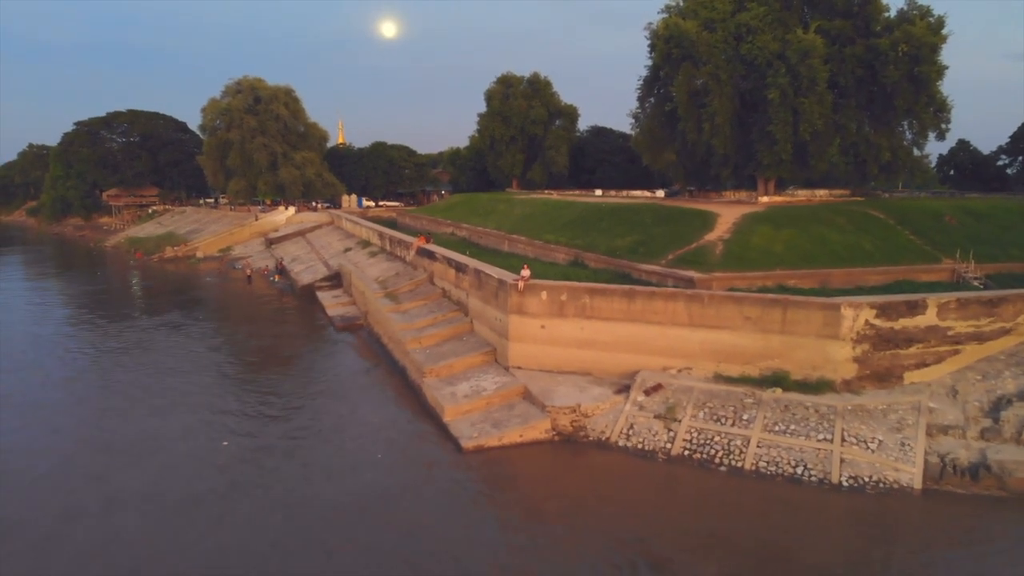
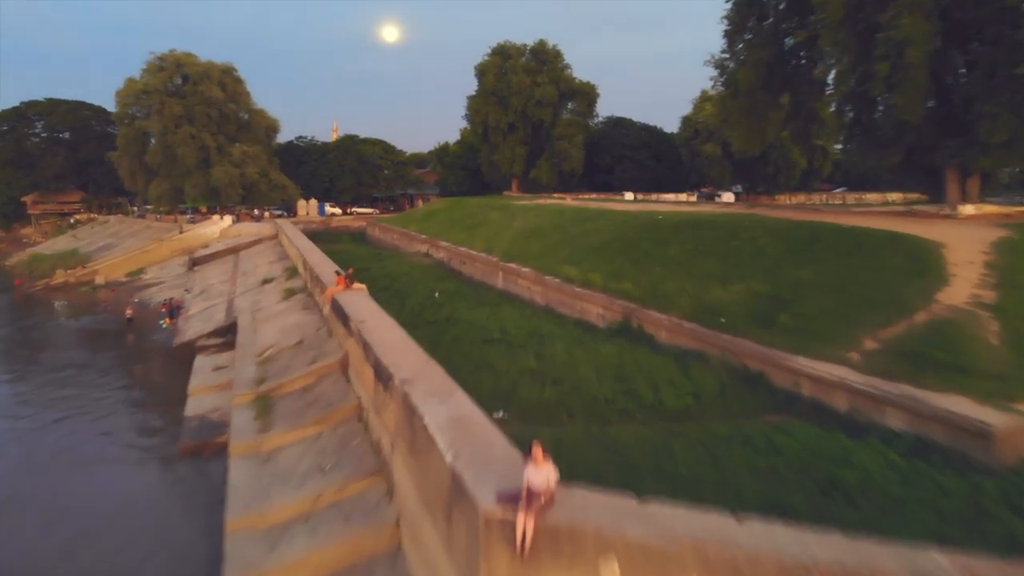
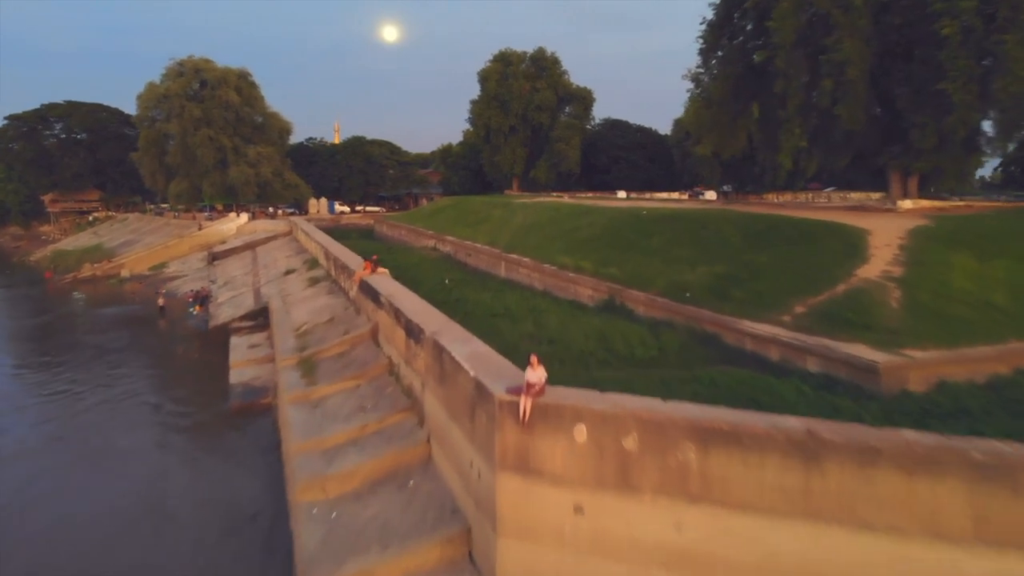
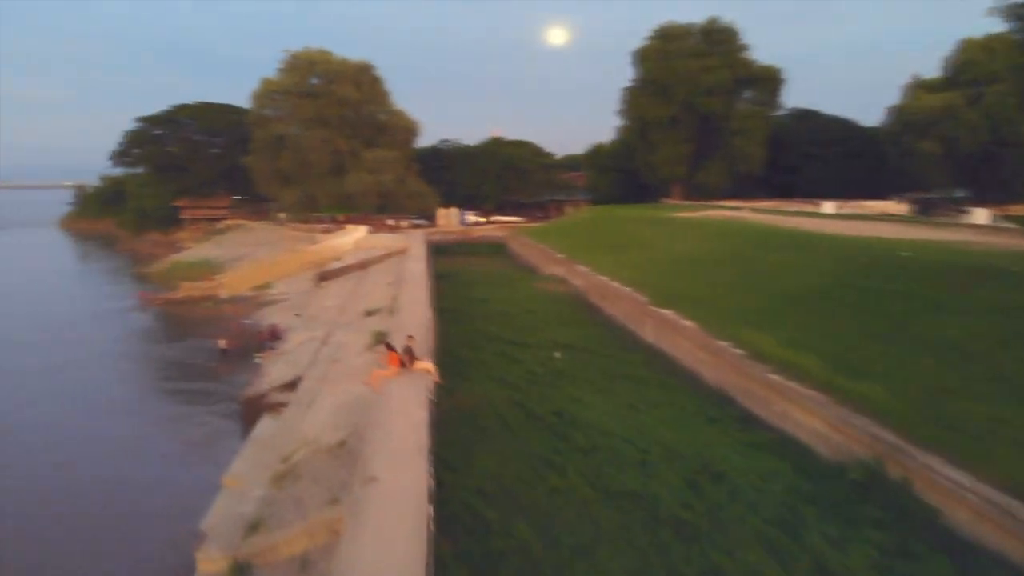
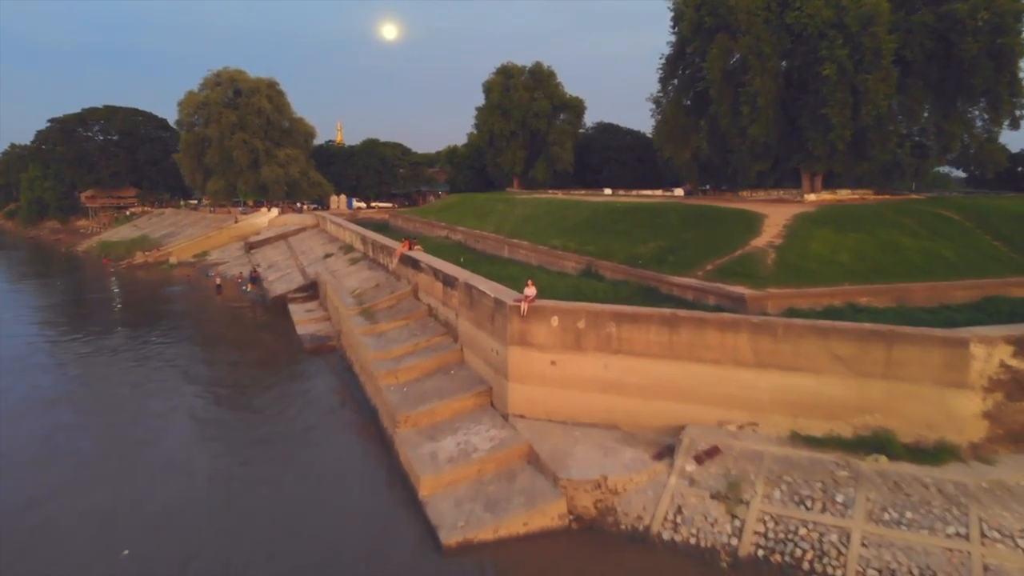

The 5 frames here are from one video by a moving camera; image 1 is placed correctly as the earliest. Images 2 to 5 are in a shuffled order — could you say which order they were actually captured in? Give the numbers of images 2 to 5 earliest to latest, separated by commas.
5, 3, 2, 4
